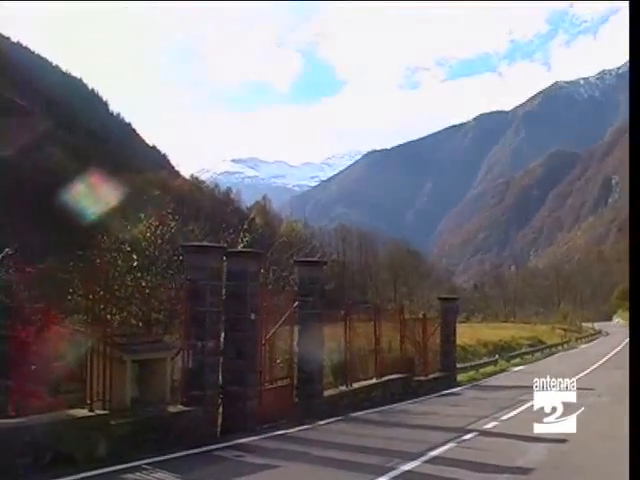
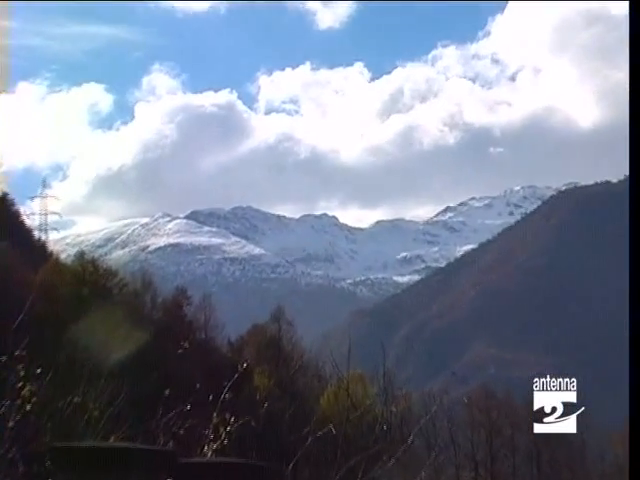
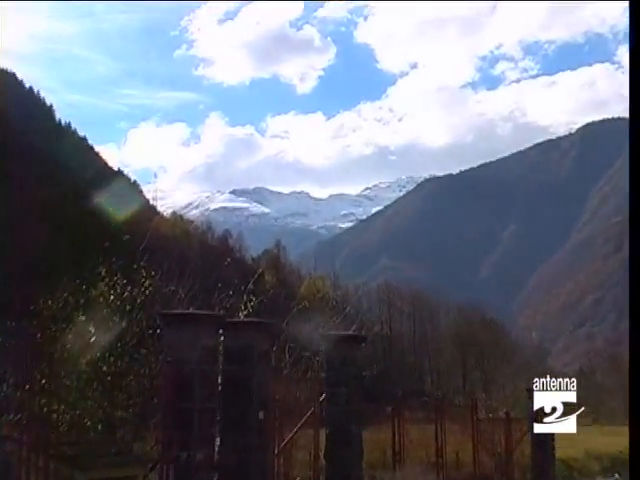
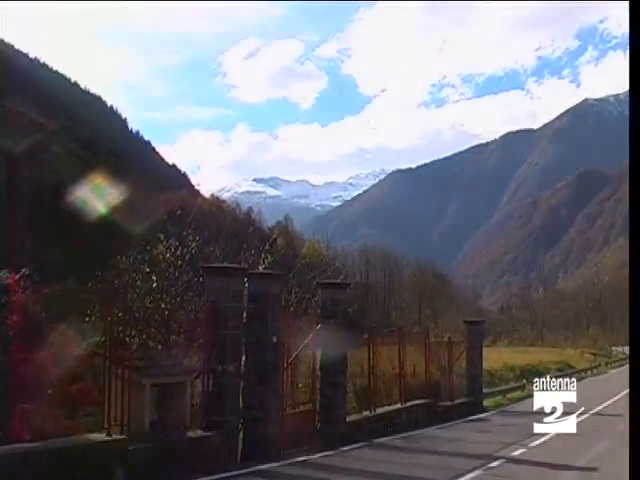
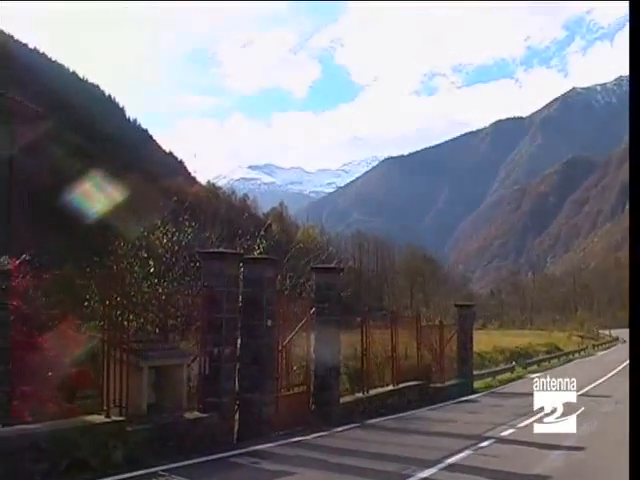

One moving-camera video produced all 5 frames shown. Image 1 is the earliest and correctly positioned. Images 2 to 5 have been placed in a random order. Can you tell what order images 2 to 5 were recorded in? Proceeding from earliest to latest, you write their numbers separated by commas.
5, 4, 3, 2
